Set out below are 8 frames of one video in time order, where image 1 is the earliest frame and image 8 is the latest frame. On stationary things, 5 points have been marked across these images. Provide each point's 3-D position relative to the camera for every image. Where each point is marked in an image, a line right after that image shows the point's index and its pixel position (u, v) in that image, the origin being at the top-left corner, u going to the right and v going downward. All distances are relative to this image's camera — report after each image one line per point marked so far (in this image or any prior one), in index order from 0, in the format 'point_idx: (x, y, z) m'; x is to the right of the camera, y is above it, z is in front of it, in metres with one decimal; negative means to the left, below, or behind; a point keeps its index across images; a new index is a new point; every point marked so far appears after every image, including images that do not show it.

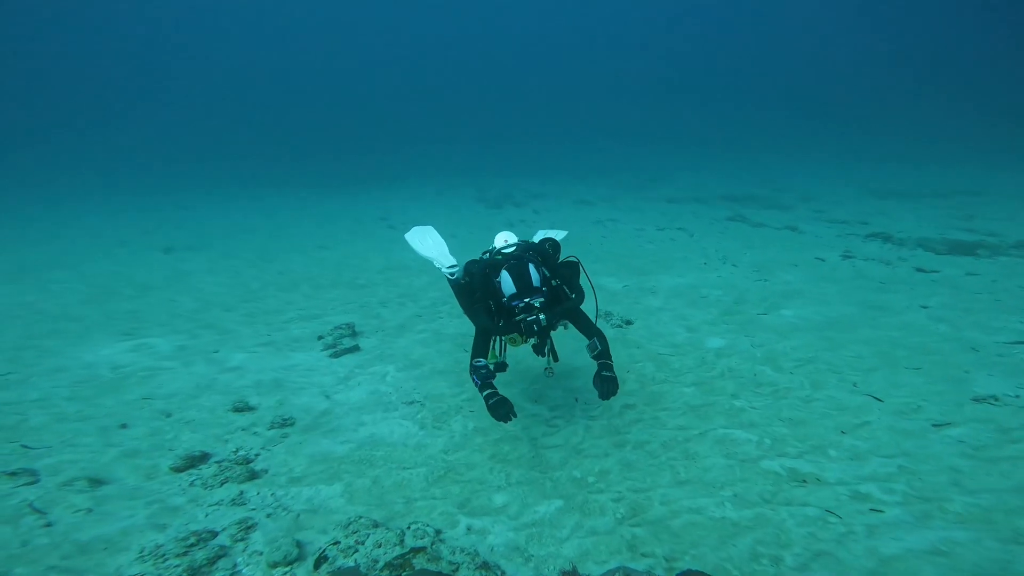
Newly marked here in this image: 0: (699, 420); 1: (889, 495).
0: (+2.5, -1.8, +4.9) m
1: (+3.9, -2.1, +3.8) m
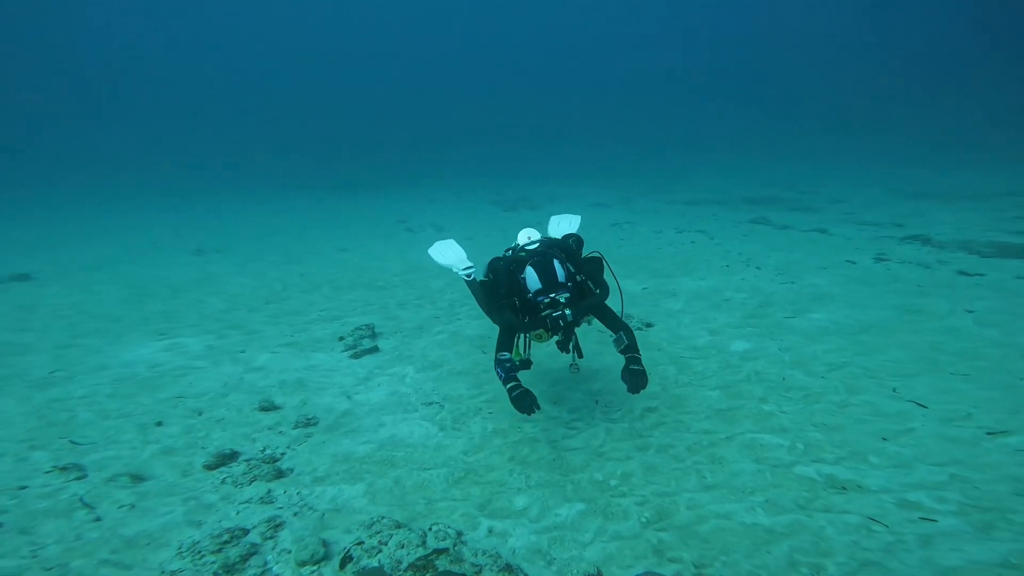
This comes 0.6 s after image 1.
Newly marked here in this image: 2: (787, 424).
0: (+2.8, -1.8, +4.7) m
1: (+4.2, -2.1, +3.6) m
2: (+3.4, -1.8, +4.7) m
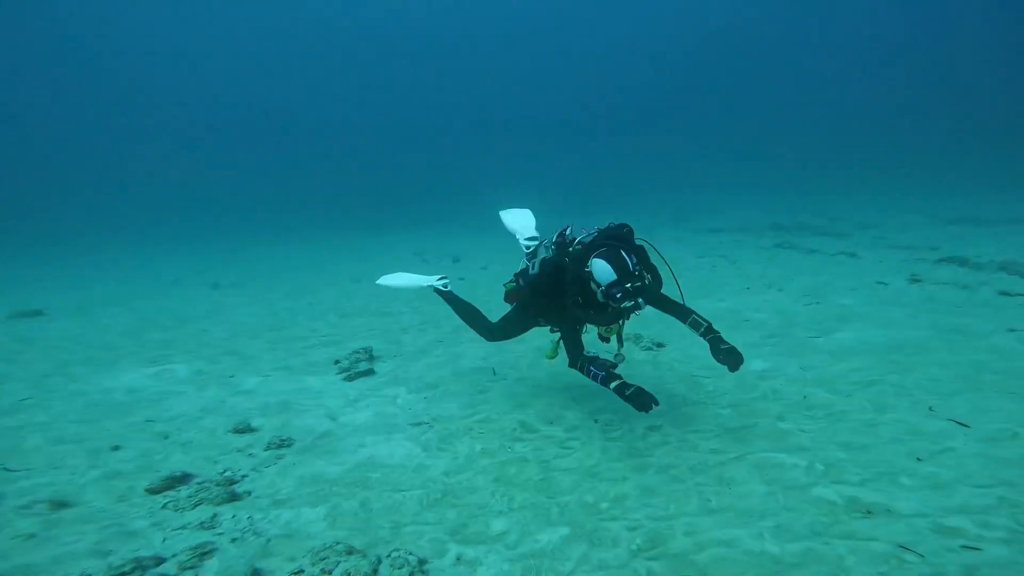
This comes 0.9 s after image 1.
0: (+2.6, -1.8, +4.4) m
1: (+3.9, -2.0, +3.1) m
2: (+3.3, -1.8, +4.3) m
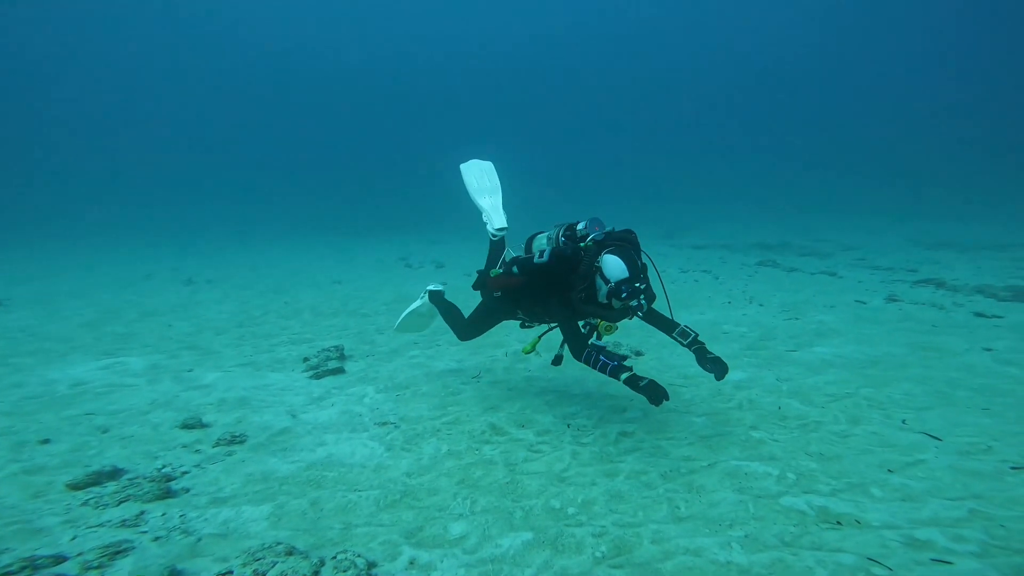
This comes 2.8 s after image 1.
0: (+2.3, -1.9, +4.3) m
1: (+3.6, -2.1, +3.1) m
2: (+3.0, -1.9, +4.2) m
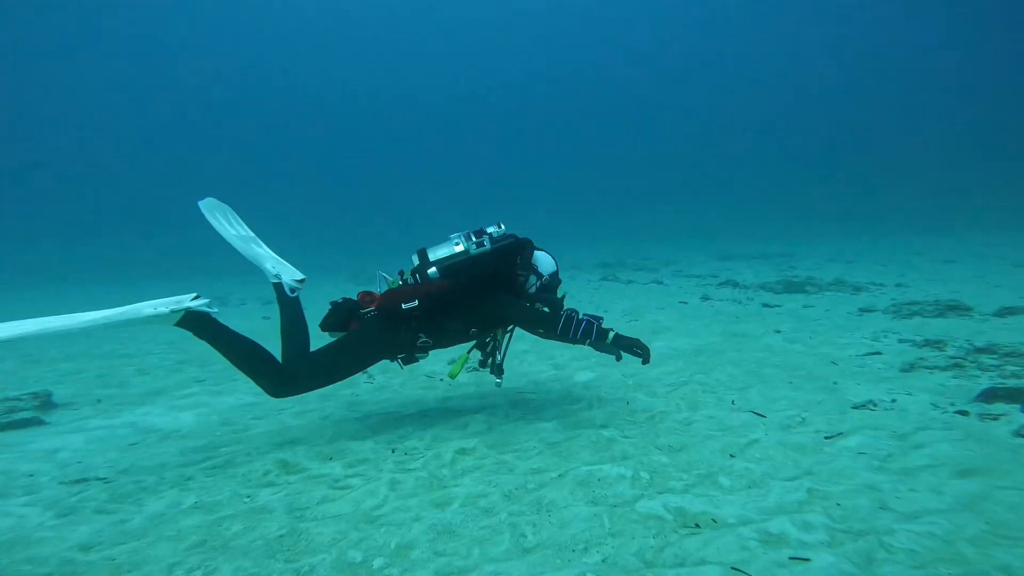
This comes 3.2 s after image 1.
0: (+0.5, -1.6, +3.6) m
1: (+2.1, -1.8, +2.7) m
2: (+1.2, -1.6, +3.7) m
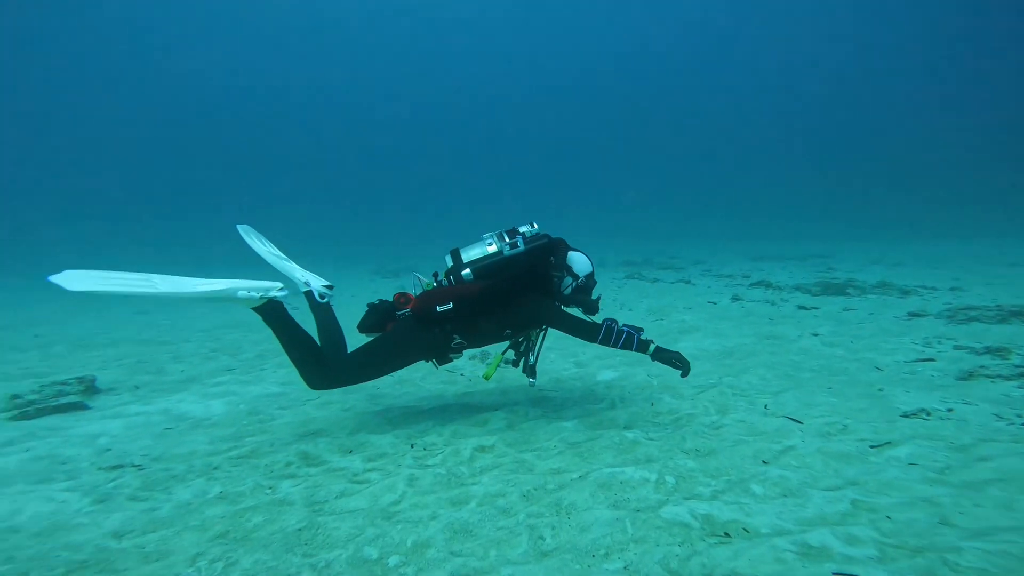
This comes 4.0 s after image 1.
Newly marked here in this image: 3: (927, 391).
0: (+0.7, -1.6, +3.5) m
1: (+2.2, -1.8, +2.5) m
2: (+1.4, -1.6, +3.5) m
3: (+4.9, -1.2, +4.4) m
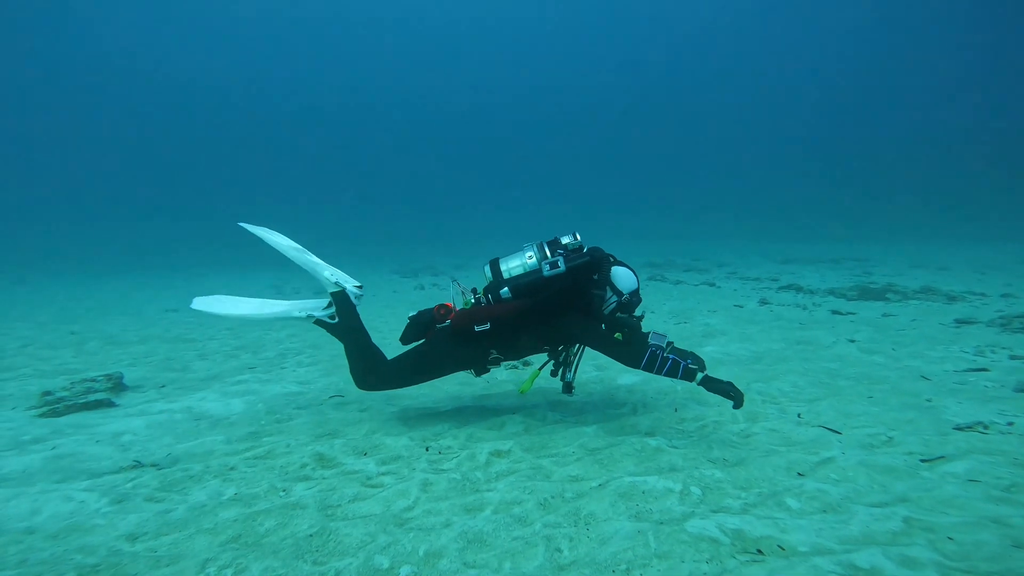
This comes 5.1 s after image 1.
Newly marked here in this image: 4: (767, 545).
0: (+0.9, -1.6, +3.3) m
1: (+2.3, -1.8, +2.2) m
2: (+1.6, -1.6, +3.3) m
3: (+5.1, -1.2, +4.1) m
4: (+1.7, -1.8, +2.5) m
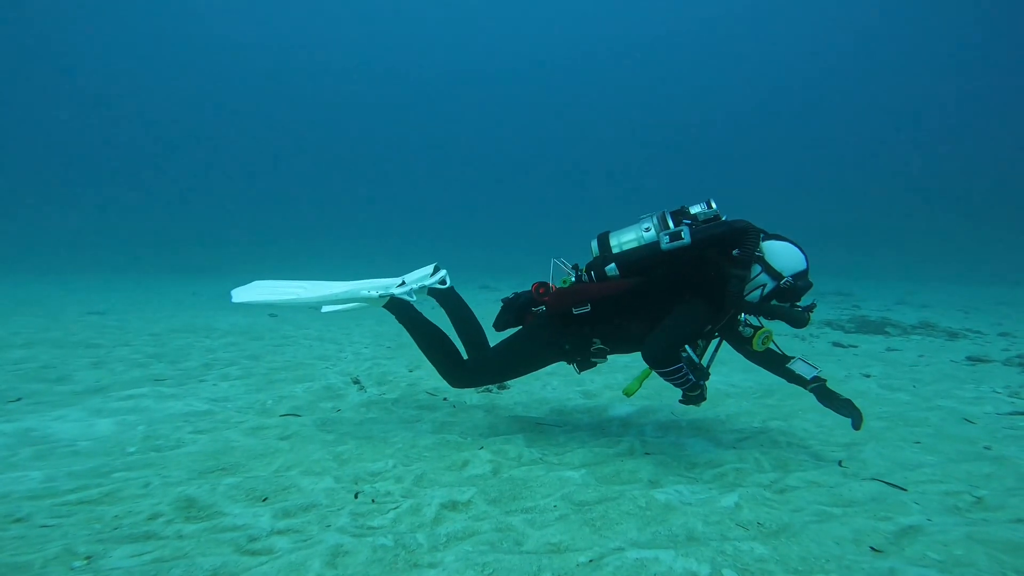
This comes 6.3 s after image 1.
0: (+0.6, -1.5, +2.4) m
1: (+2.1, -1.7, +1.4) m
2: (+1.3, -1.6, +2.4) m
3: (+4.8, -1.5, +3.3) m
4: (+1.5, -1.7, +1.6) m
